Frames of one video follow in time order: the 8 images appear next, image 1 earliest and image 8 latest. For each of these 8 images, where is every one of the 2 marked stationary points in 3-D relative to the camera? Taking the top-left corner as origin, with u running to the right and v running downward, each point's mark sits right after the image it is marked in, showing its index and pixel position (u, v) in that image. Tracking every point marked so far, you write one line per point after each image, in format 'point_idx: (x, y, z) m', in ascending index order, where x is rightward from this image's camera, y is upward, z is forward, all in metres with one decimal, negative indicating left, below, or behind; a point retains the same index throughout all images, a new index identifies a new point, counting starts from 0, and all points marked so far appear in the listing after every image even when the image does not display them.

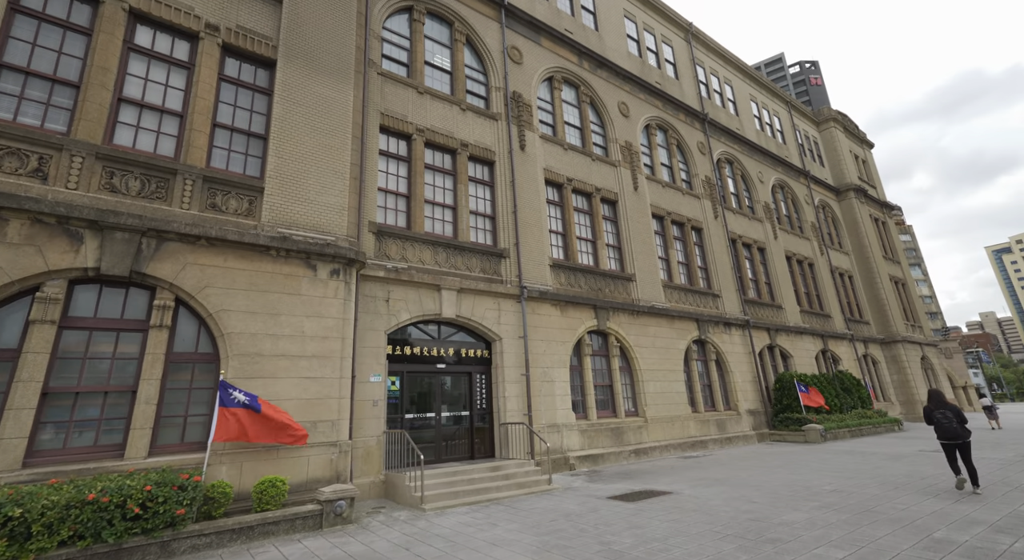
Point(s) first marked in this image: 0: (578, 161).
0: (+2.3, +4.3, +17.5) m
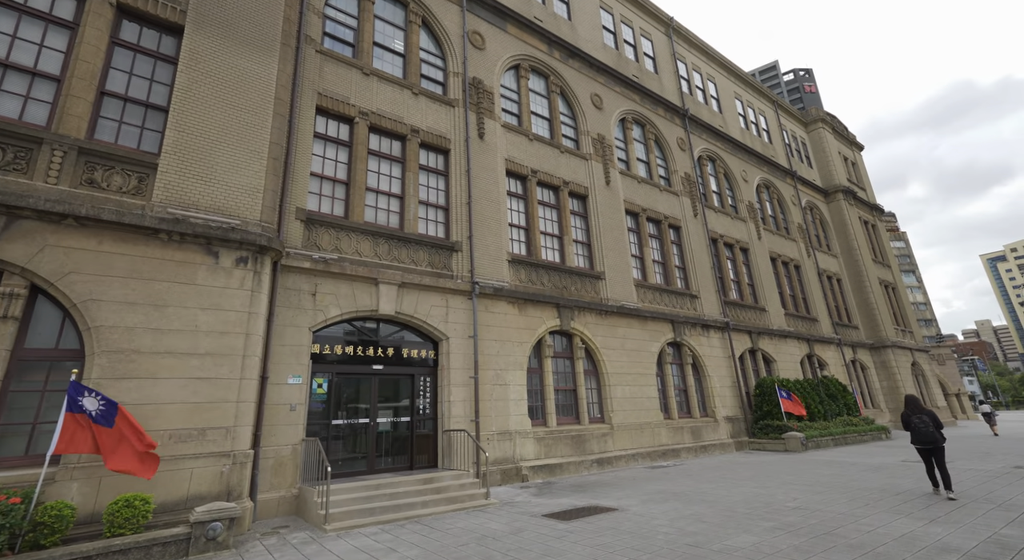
0: (+1.1, +4.3, +16.6) m
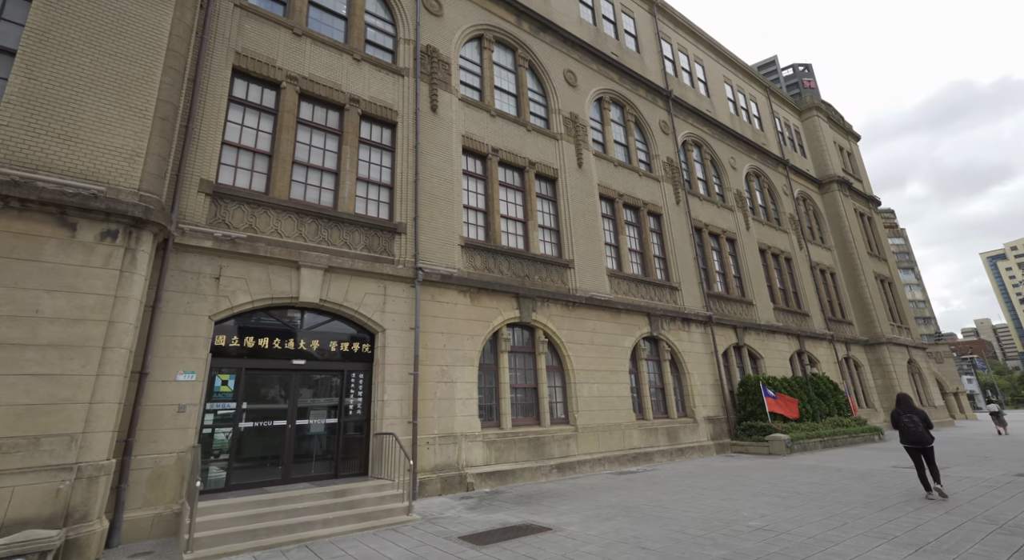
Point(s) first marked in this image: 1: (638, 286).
0: (-0.1, +4.7, +15.3) m
1: (+4.4, -0.2, +17.3) m
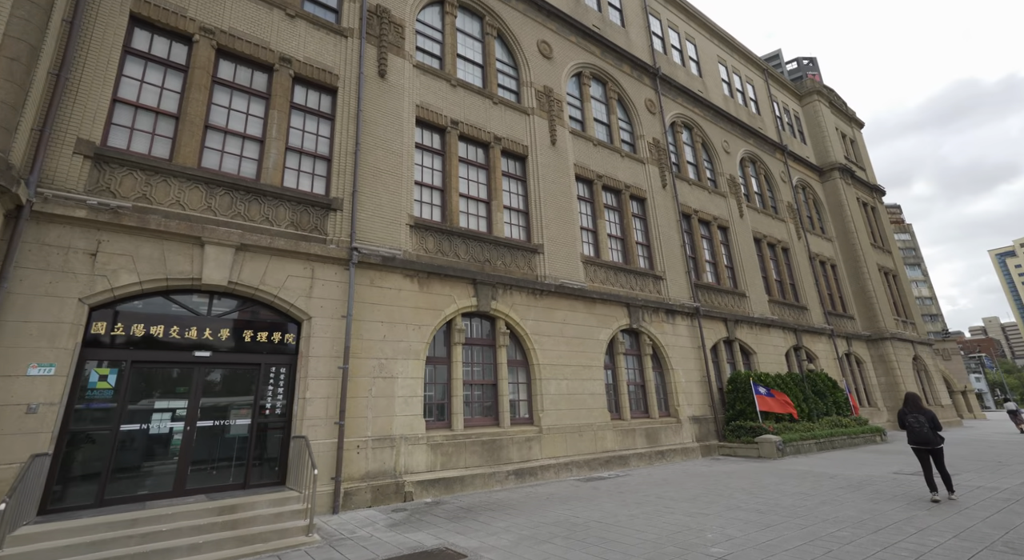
0: (-1.1, +5.0, +13.9) m
1: (+3.4, +0.2, +16.0) m
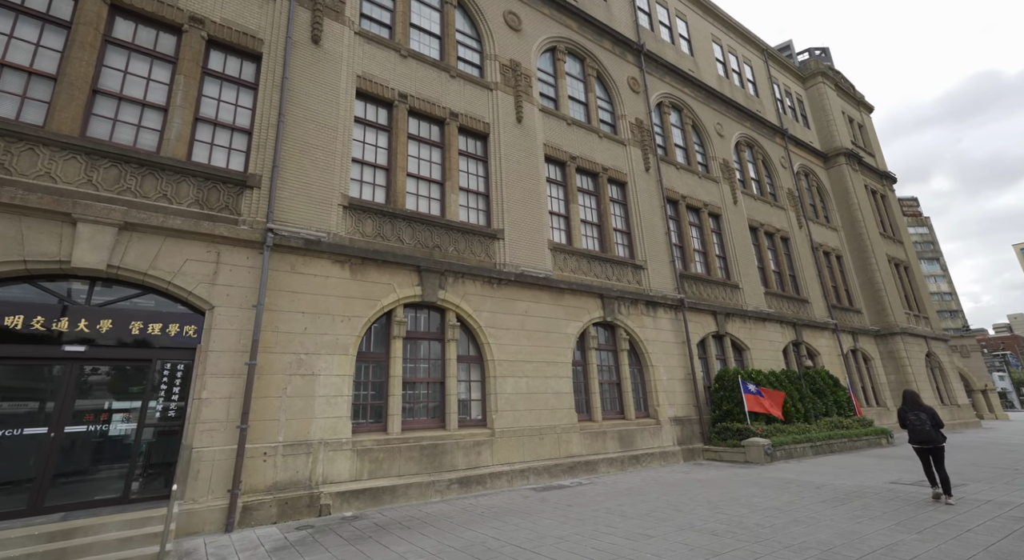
0: (-2.3, +5.3, +12.8) m
1: (+2.4, +0.5, +14.7) m
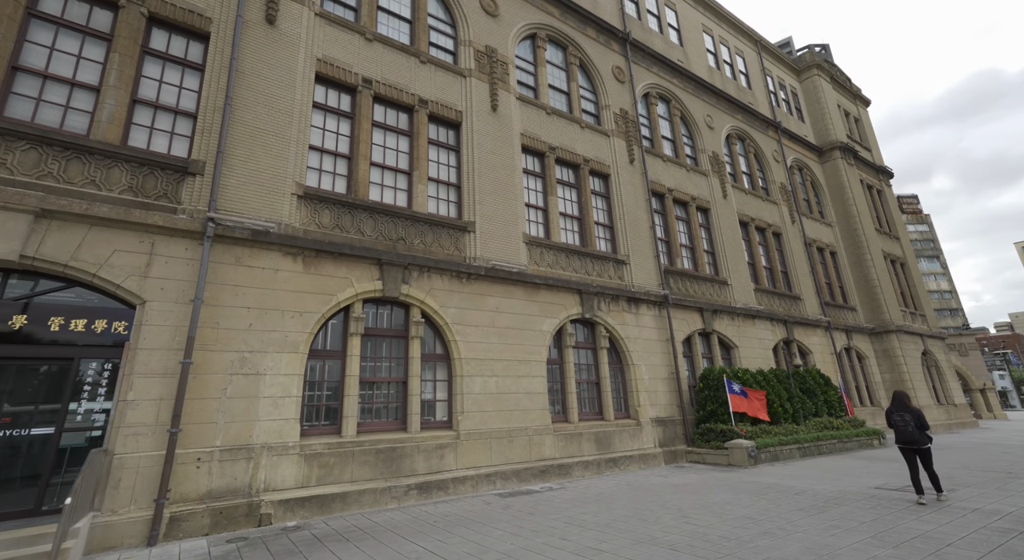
0: (-3.0, +5.5, +12.2) m
1: (+1.7, +0.7, +14.1) m
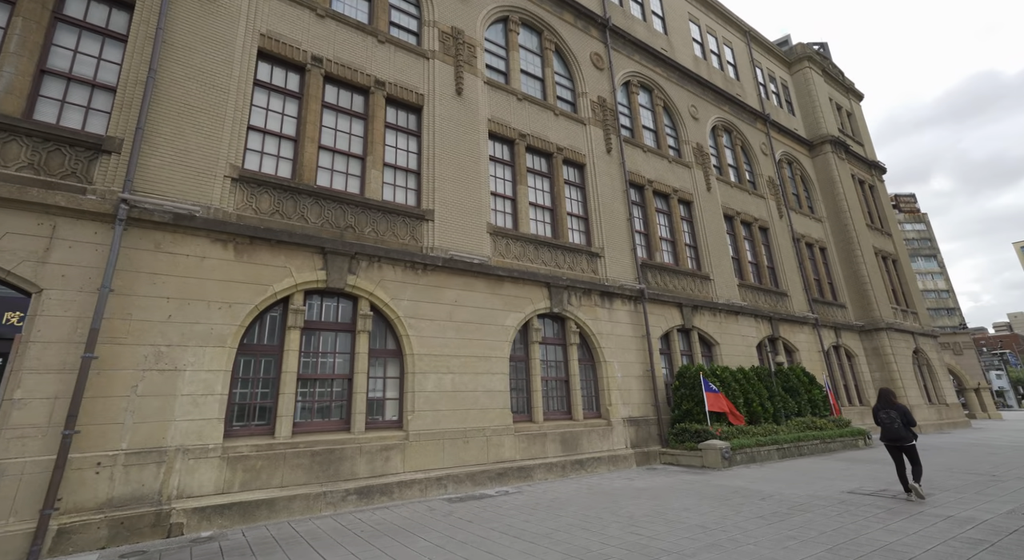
0: (-3.9, +5.7, +11.5) m
1: (+0.8, +0.9, +13.5) m
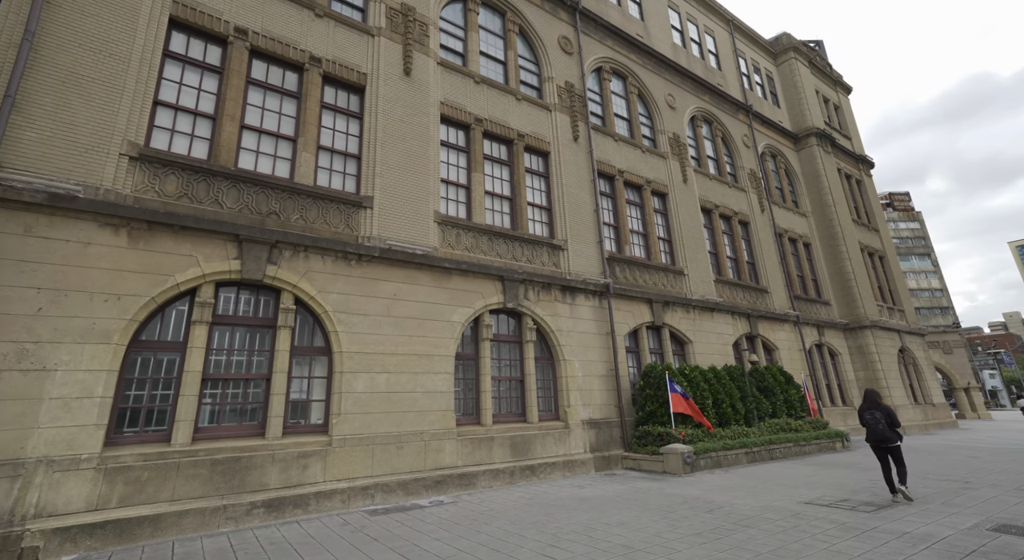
0: (-5.0, +5.8, +10.6) m
1: (-0.4, +1.0, +12.6) m
